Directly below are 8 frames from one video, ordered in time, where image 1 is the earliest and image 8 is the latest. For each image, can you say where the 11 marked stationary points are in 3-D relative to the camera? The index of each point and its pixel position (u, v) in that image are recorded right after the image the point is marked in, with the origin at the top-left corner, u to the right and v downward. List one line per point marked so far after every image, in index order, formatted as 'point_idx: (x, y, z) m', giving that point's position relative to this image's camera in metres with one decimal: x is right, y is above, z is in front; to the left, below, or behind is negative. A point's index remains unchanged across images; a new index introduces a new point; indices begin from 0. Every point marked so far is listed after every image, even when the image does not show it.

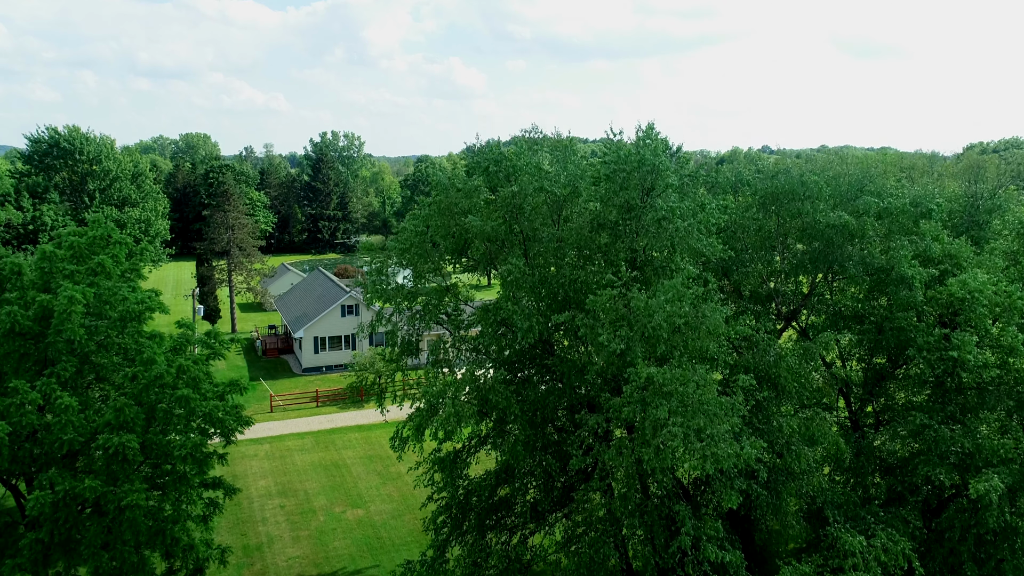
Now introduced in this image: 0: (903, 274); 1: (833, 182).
0: (+7.2, +0.2, +12.0) m
1: (+6.8, +2.2, +13.9) m
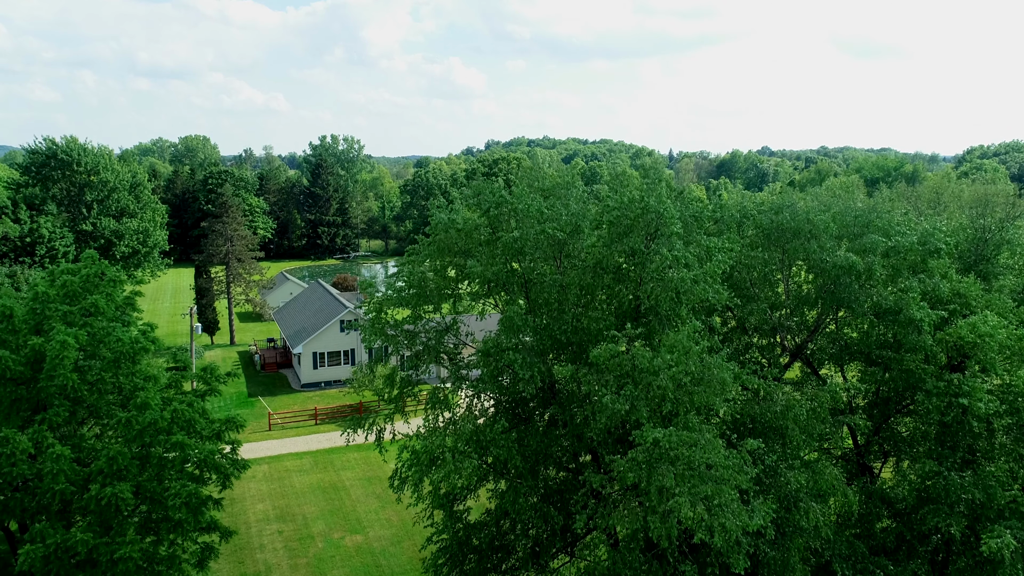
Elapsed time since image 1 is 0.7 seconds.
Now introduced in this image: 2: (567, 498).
0: (+7.3, -0.5, +11.8) m
1: (+6.8, +1.4, +13.7) m
2: (+1.0, -3.9, +11.8) m
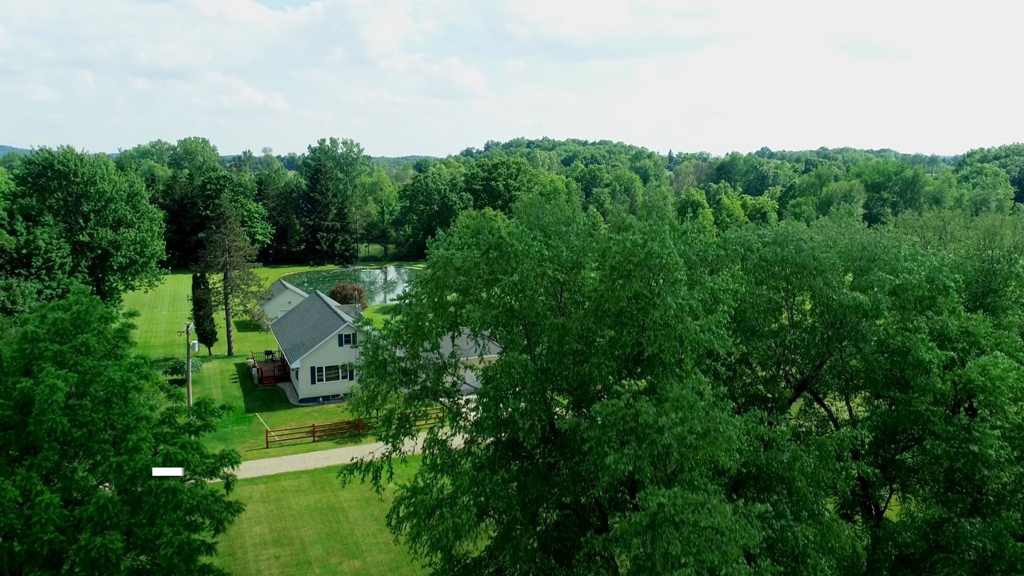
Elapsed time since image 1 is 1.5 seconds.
0: (+7.3, -1.3, +11.5) m
1: (+6.8, +0.7, +13.4) m
2: (+1.0, -4.6, +11.5) m
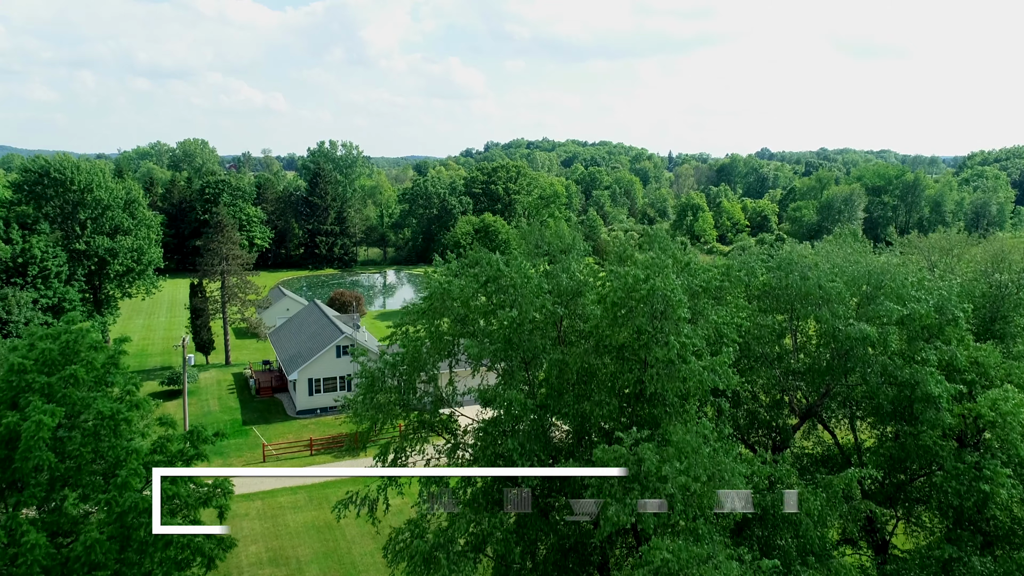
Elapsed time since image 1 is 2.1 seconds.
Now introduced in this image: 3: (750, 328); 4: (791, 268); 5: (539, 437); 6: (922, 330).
0: (+7.2, -1.8, +11.2) m
1: (+6.8, +0.1, +13.1) m
2: (+1.0, -5.2, +11.2) m
3: (+4.7, -0.8, +12.8) m
4: (+5.7, +0.4, +13.3) m
5: (+0.5, -2.5, +10.8) m
6: (+7.8, -0.8, +12.3) m
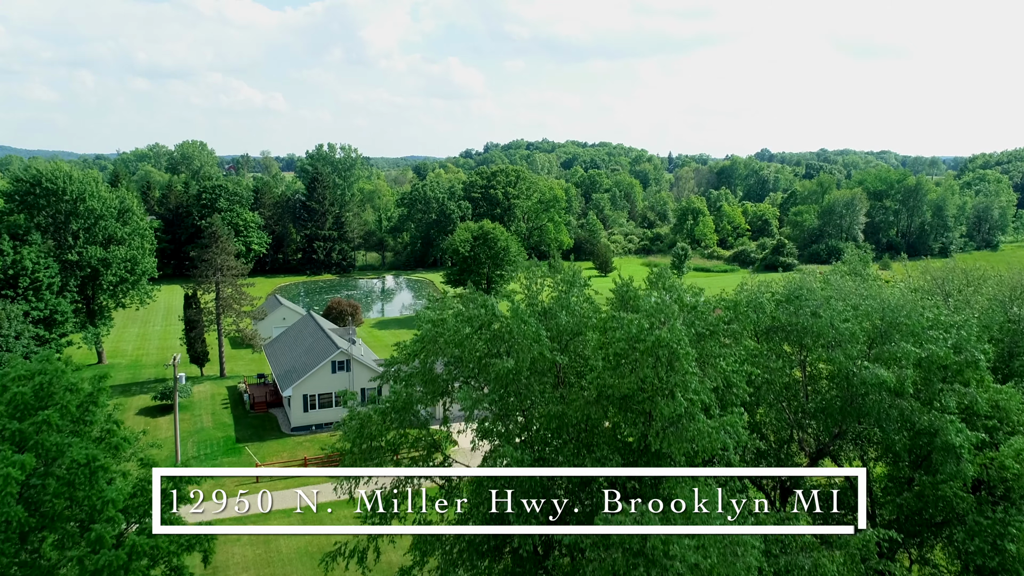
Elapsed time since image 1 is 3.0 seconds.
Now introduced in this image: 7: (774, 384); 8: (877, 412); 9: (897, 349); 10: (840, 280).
0: (+7.2, -2.6, +10.6) m
1: (+6.7, -0.6, +12.5) m
2: (+0.9, -5.9, +10.6) m
3: (+4.7, -1.5, +12.2) m
4: (+5.7, -0.3, +12.7) m
5: (+0.4, -3.2, +10.2) m
6: (+7.8, -1.5, +11.7) m
7: (+5.0, -1.8, +12.2) m
8: (+6.4, -2.2, +11.4) m
9: (+6.9, -1.1, +11.5) m
10: (+7.5, +0.3, +14.8) m
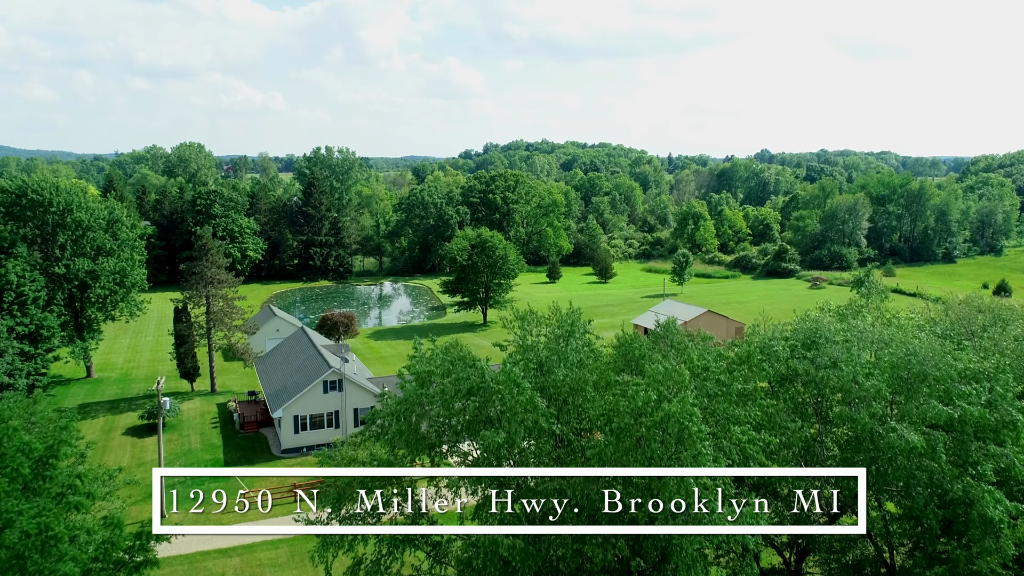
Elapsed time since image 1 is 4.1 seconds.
0: (+7.1, -3.4, +9.6) m
1: (+6.6, -1.4, +11.5) m
2: (+0.8, -6.7, +9.6) m
3: (+4.5, -2.4, +11.2) m
4: (+5.6, -1.2, +11.7) m
5: (+0.3, -4.1, +9.2) m
6: (+7.6, -2.4, +10.7) m
7: (+4.9, -2.6, +11.2) m
8: (+6.3, -3.0, +10.4) m
9: (+6.7, -1.9, +10.5) m
10: (+7.4, -0.6, +13.8) m
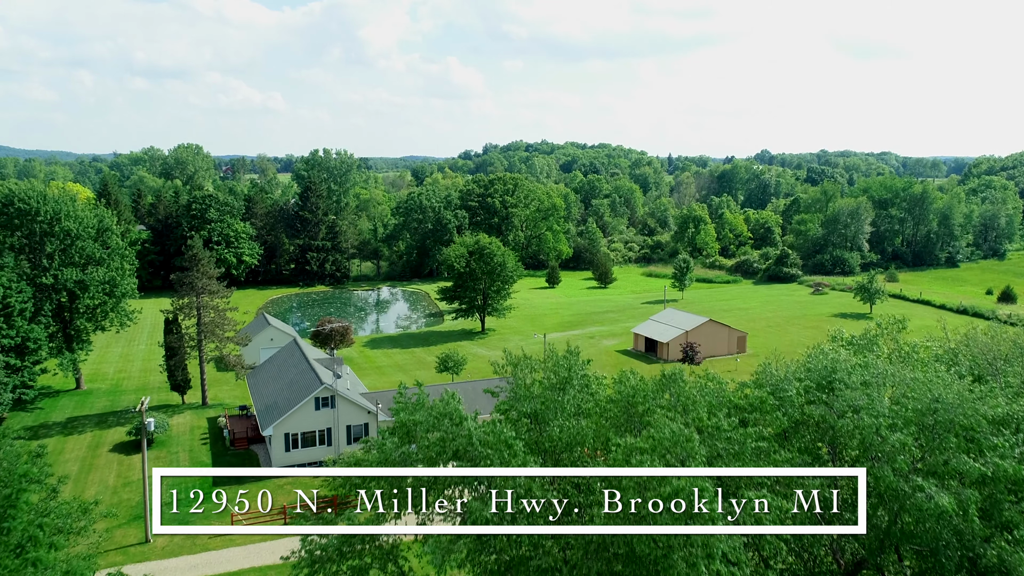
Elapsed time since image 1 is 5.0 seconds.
0: (+6.9, -4.1, +8.7) m
1: (+6.5, -2.1, +10.6) m
2: (+0.7, -7.4, +8.7) m
3: (+4.4, -3.0, +10.3) m
4: (+5.4, -1.9, +10.8) m
5: (+0.2, -4.8, +8.3) m
6: (+7.5, -3.1, +9.8) m
7: (+4.7, -3.3, +10.4) m
8: (+6.2, -3.7, +9.5) m
9: (+6.6, -2.6, +9.6) m
10: (+7.3, -1.3, +12.9) m
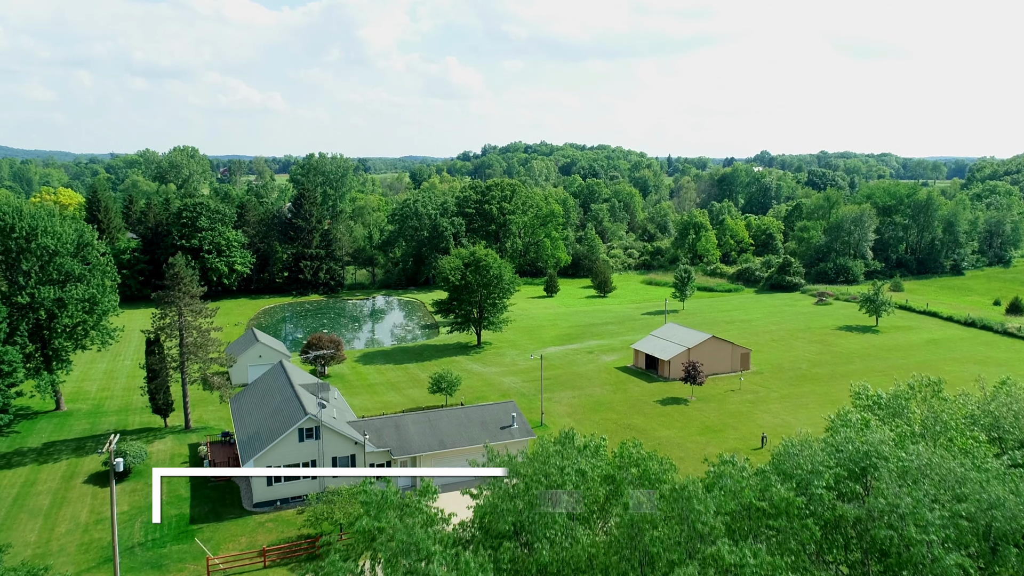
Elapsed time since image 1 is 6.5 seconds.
0: (+6.7, -5.2, +7.2) m
1: (+6.3, -3.2, +9.1) m
2: (+0.4, -8.6, +7.2) m
3: (+4.2, -4.2, +8.8) m
4: (+5.2, -3.0, +9.2) m
5: (-0.1, -5.9, +6.8) m
6: (+7.3, -4.2, +8.2) m
7: (+4.5, -4.5, +8.8) m
8: (+5.9, -4.8, +7.9) m
9: (+6.4, -3.7, +8.1) m
10: (+7.0, -2.4, +11.3) m
